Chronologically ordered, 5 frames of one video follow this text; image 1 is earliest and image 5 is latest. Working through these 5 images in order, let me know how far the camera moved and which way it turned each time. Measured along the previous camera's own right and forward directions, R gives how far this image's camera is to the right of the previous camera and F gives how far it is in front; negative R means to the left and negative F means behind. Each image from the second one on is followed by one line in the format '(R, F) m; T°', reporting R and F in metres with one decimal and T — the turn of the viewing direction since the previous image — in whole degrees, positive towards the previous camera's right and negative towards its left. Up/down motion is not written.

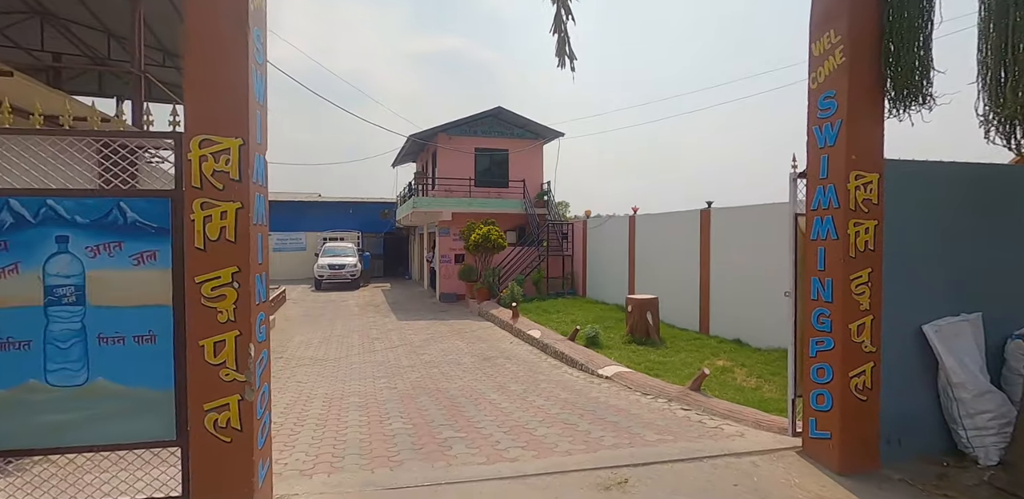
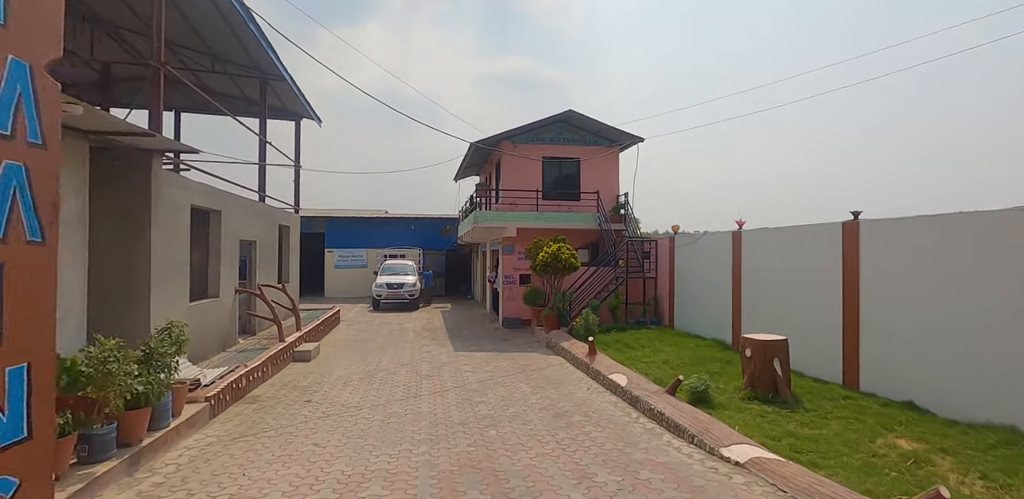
(-0.2, +1.8) m; -8°
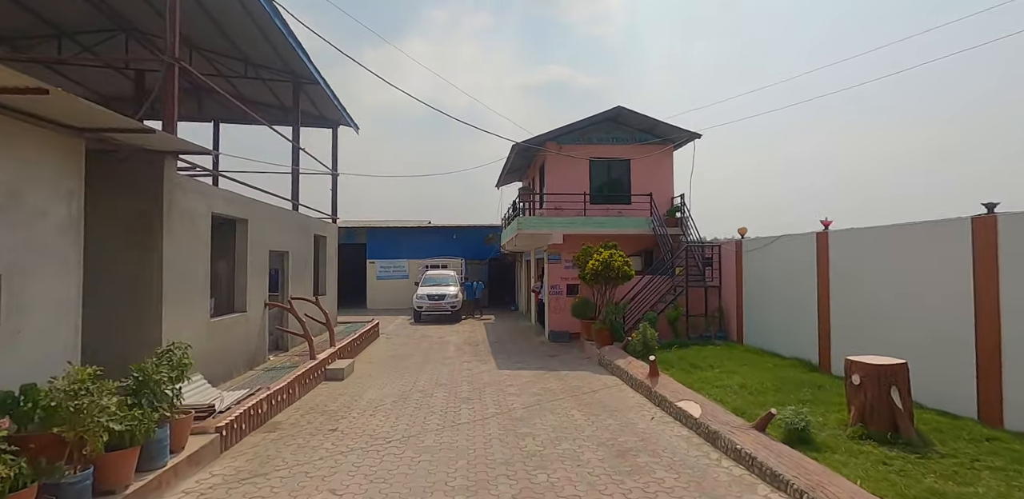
(-0.1, +1.0) m; -5°
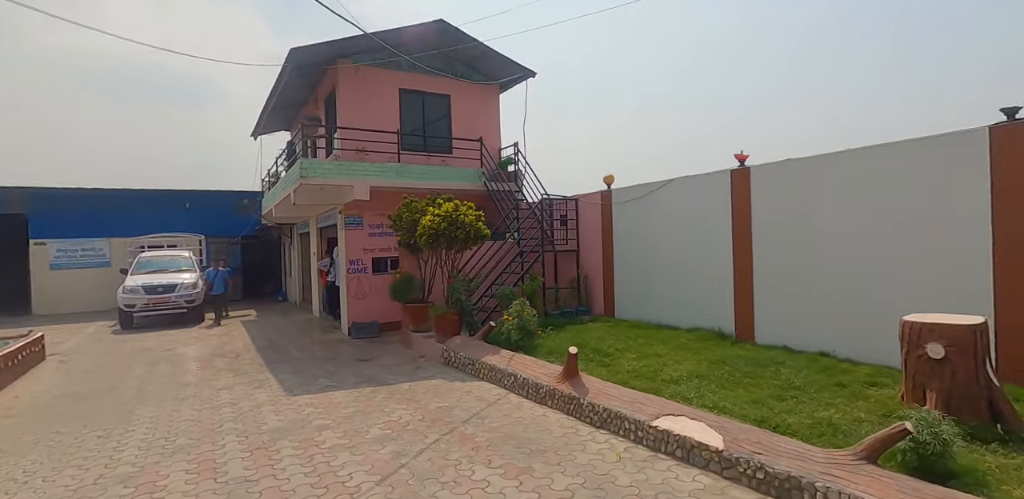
(-0.5, +3.8) m; +27°
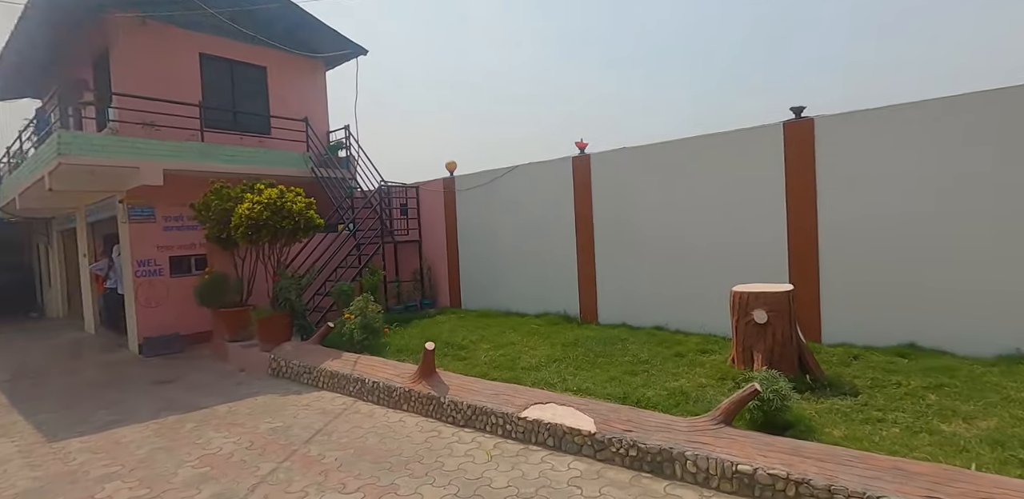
(-0.1, +0.5) m; +19°
